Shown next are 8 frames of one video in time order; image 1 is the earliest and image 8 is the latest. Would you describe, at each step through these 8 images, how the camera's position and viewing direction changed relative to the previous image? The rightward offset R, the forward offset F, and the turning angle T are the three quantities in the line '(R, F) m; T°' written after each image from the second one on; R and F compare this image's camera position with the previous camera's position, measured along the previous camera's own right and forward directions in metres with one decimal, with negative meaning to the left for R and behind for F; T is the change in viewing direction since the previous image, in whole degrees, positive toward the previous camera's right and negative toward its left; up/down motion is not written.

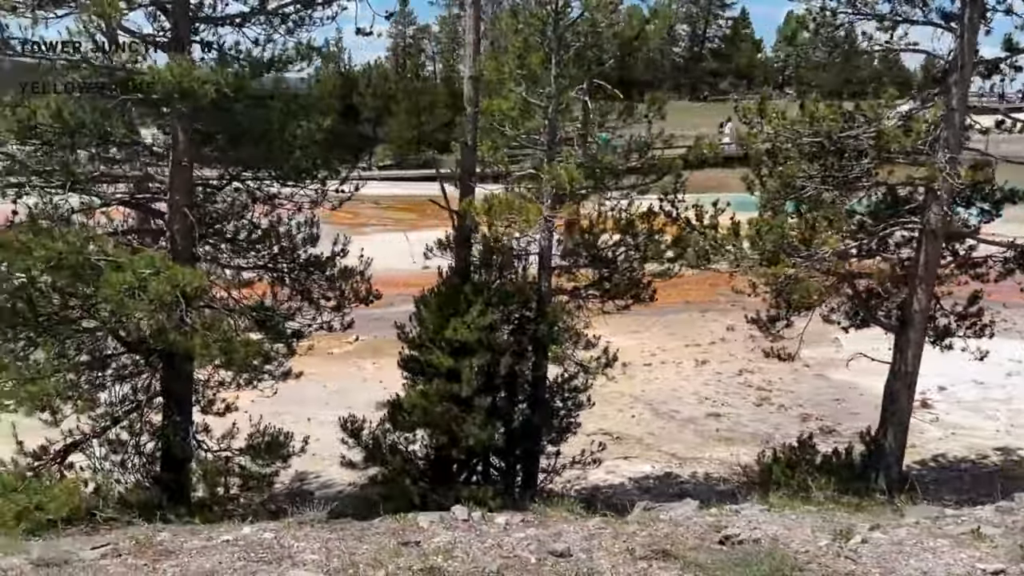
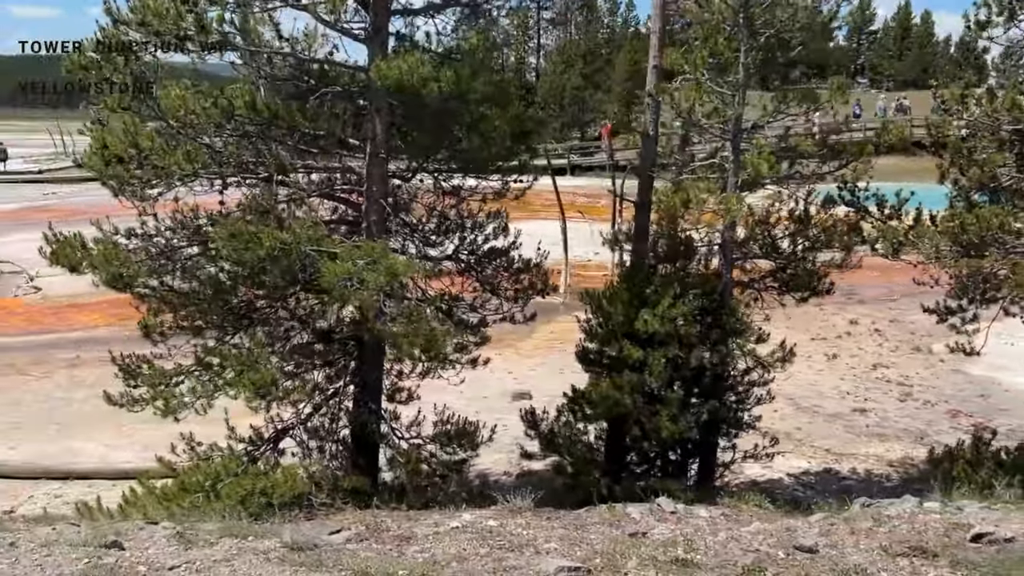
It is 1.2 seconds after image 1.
(-1.2, 0.0) m; -4°
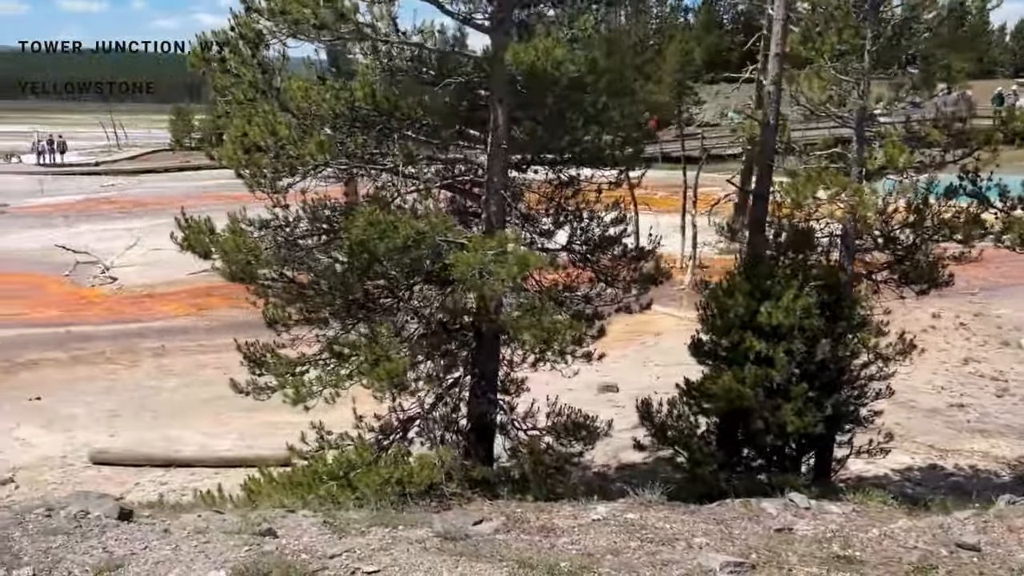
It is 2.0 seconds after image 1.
(-0.7, 0.0) m; -2°
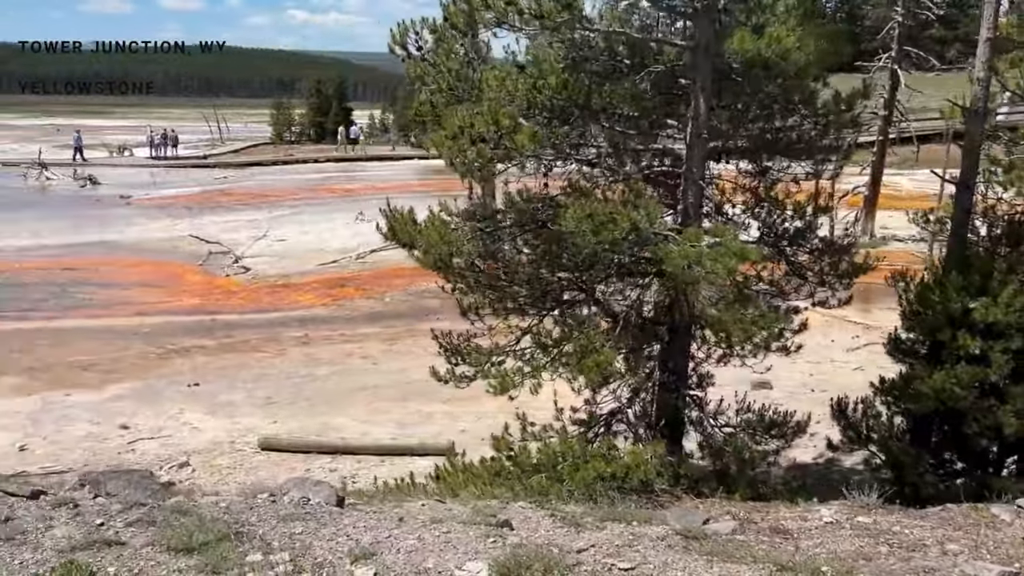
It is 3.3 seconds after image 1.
(-1.0, +0.1) m; -5°
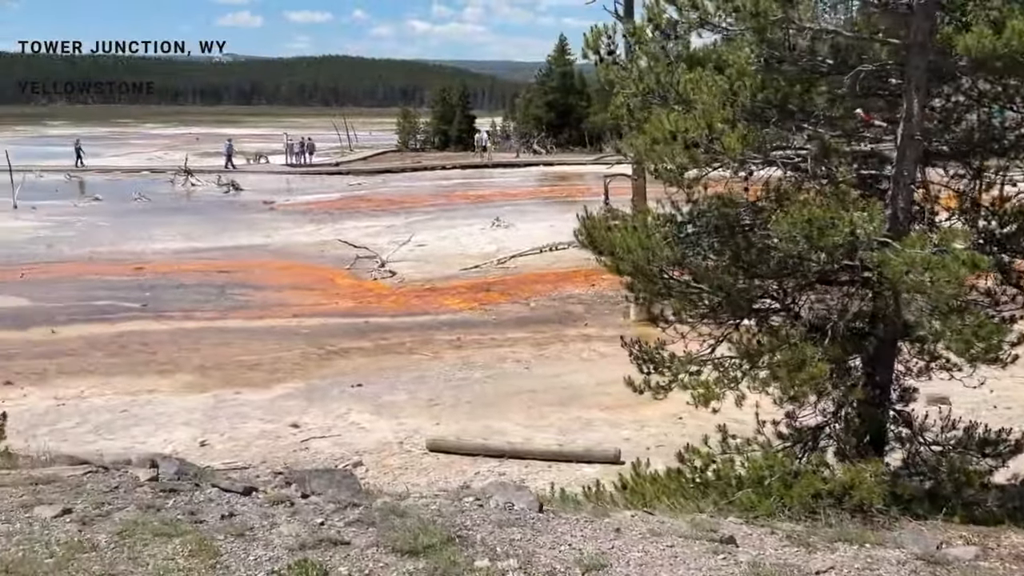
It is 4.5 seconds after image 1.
(-0.7, +0.1) m; -7°
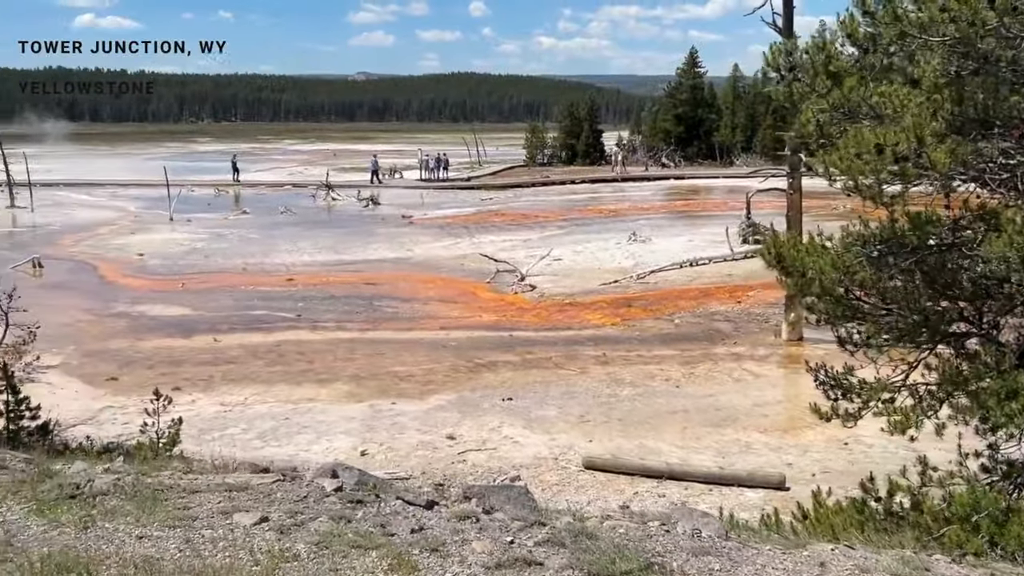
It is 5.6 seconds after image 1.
(-0.5, +0.1) m; -7°
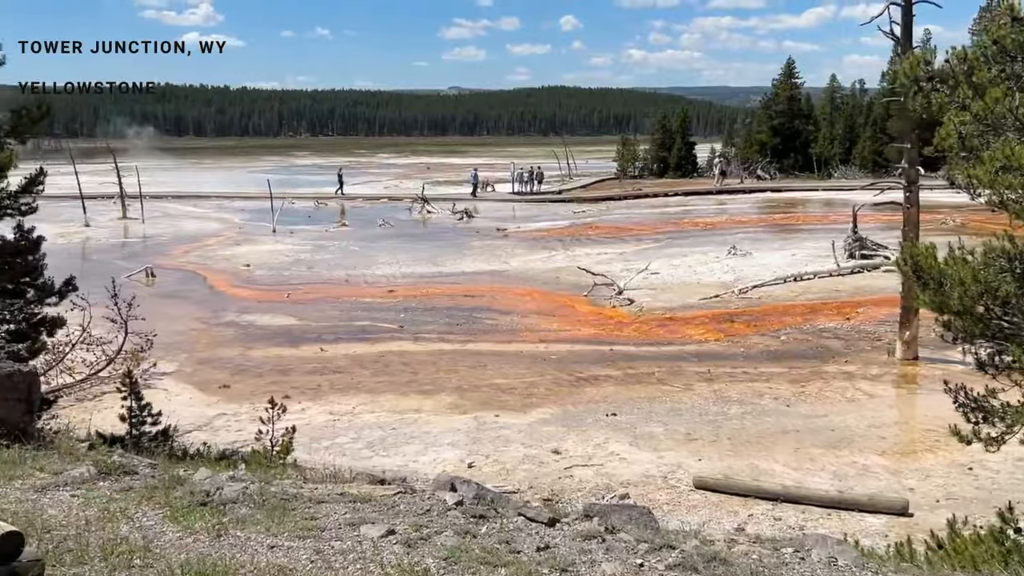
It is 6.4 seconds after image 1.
(-0.3, +0.1) m; -5°
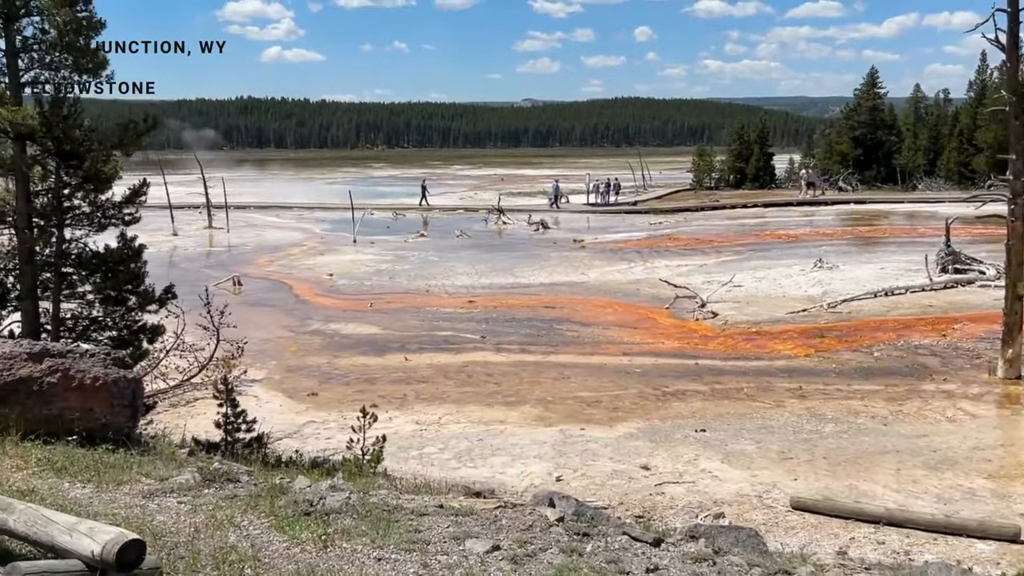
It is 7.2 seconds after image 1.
(-0.2, +0.1) m; -4°
